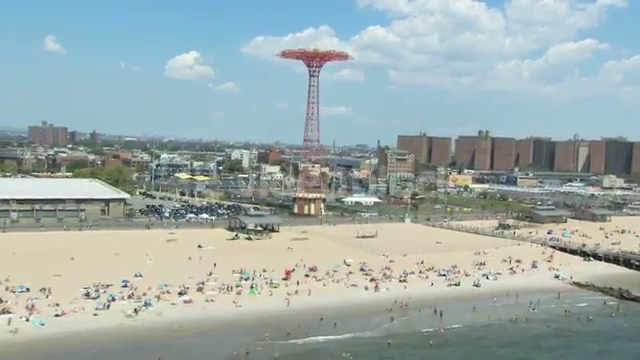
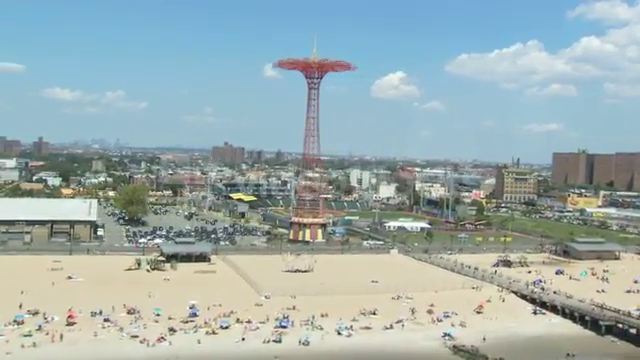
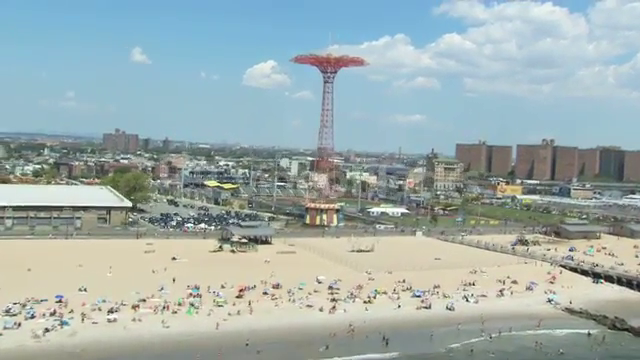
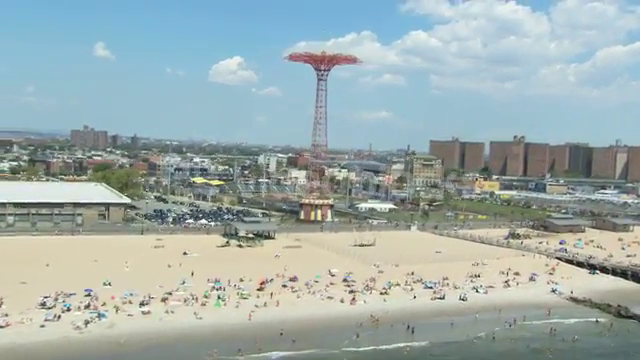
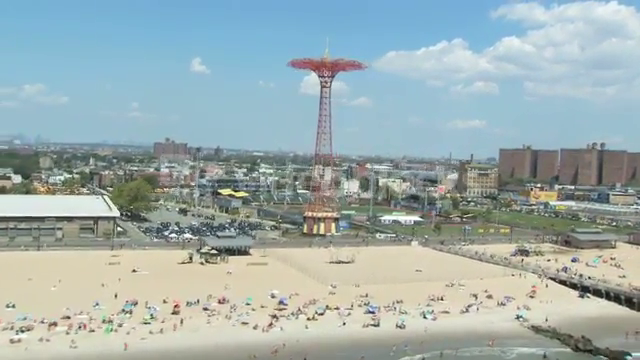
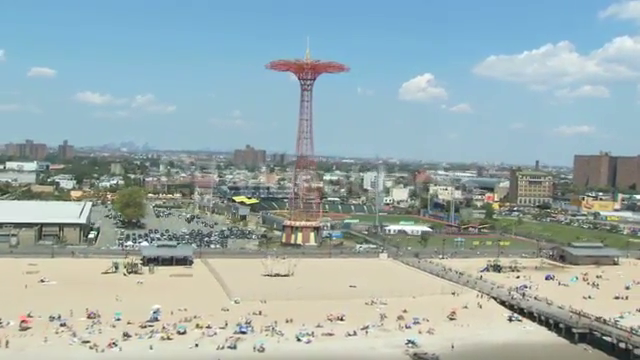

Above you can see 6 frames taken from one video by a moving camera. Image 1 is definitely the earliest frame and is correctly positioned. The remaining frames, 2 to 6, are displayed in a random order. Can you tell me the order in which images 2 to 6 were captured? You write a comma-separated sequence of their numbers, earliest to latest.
4, 3, 5, 2, 6
